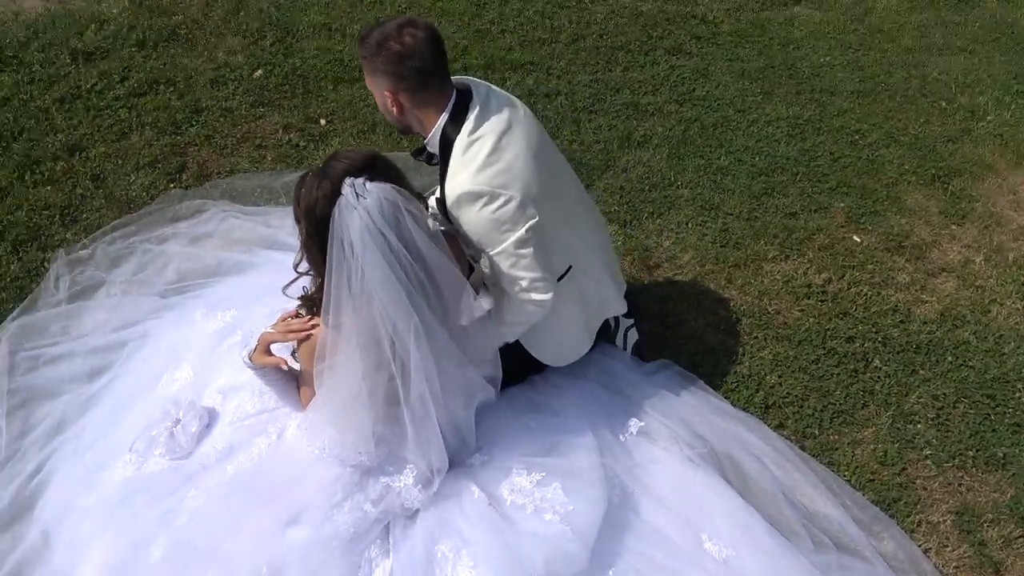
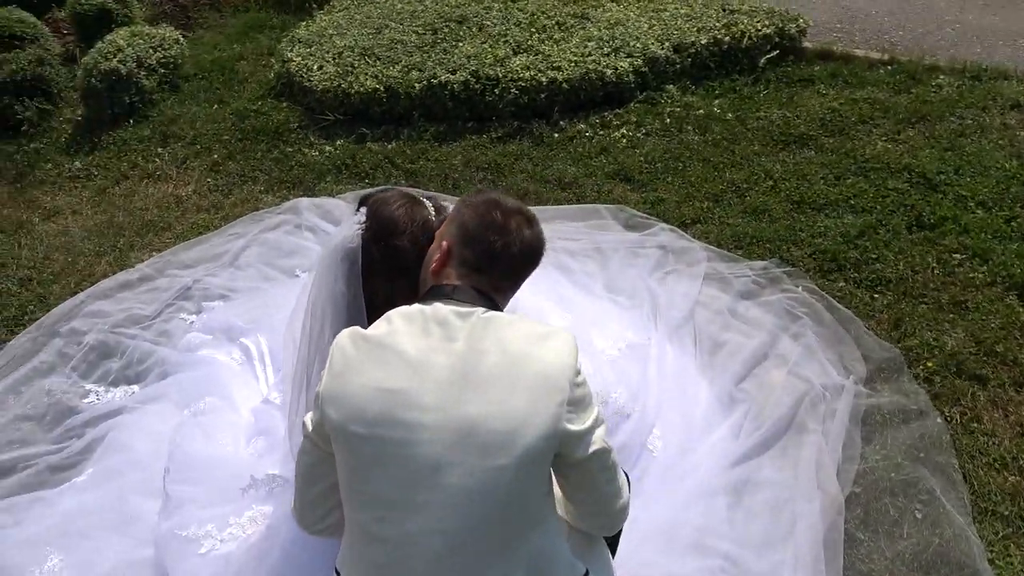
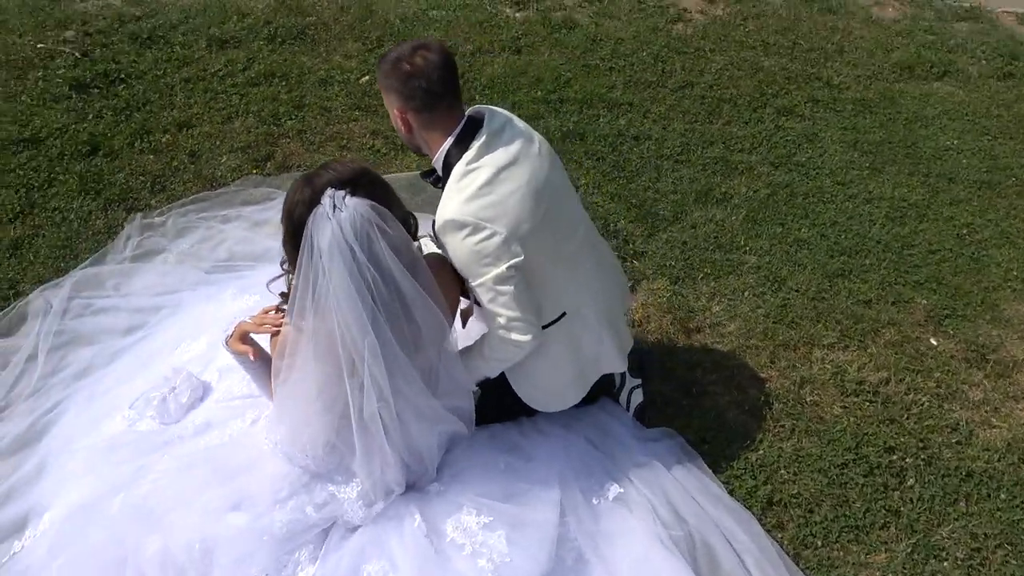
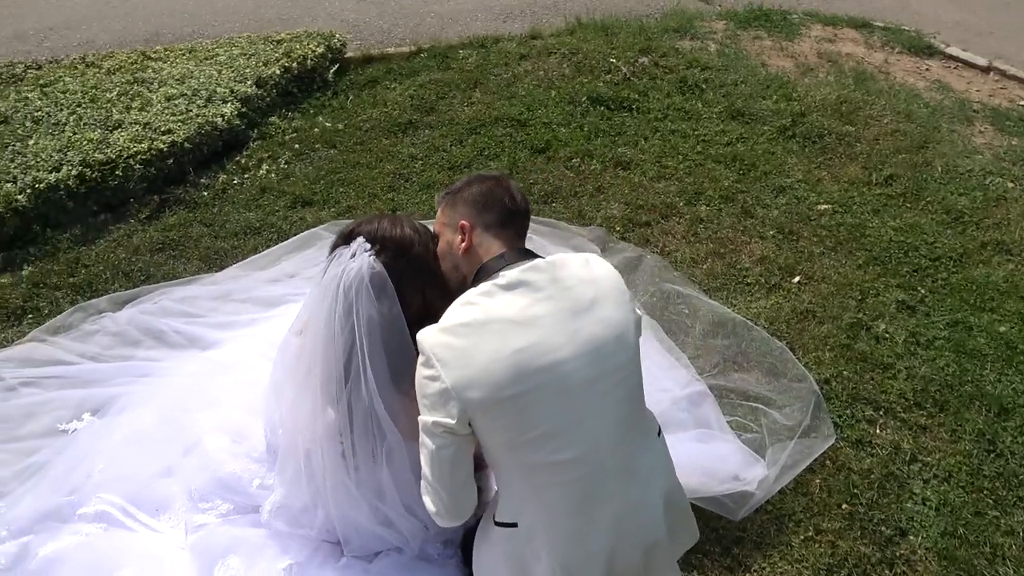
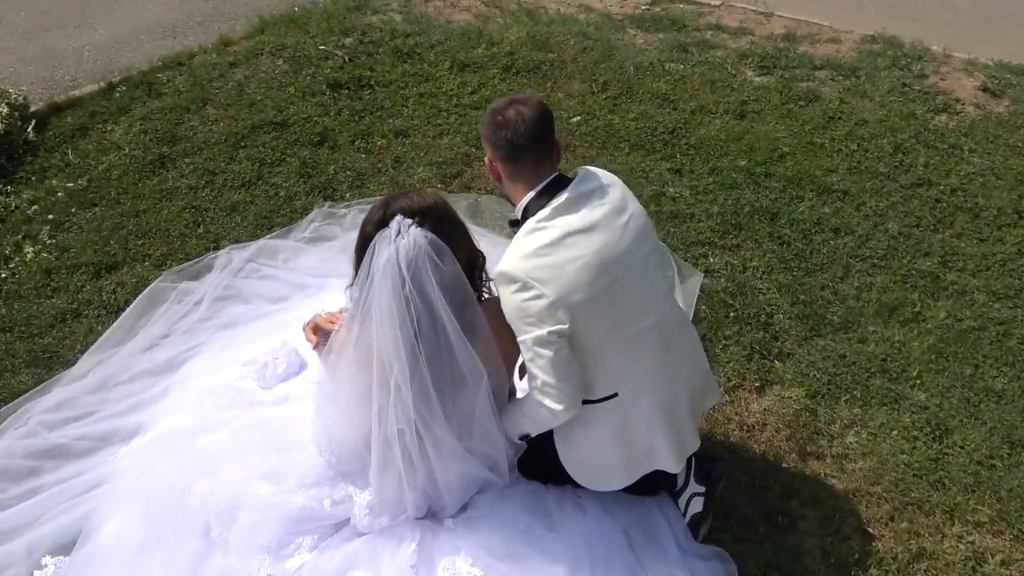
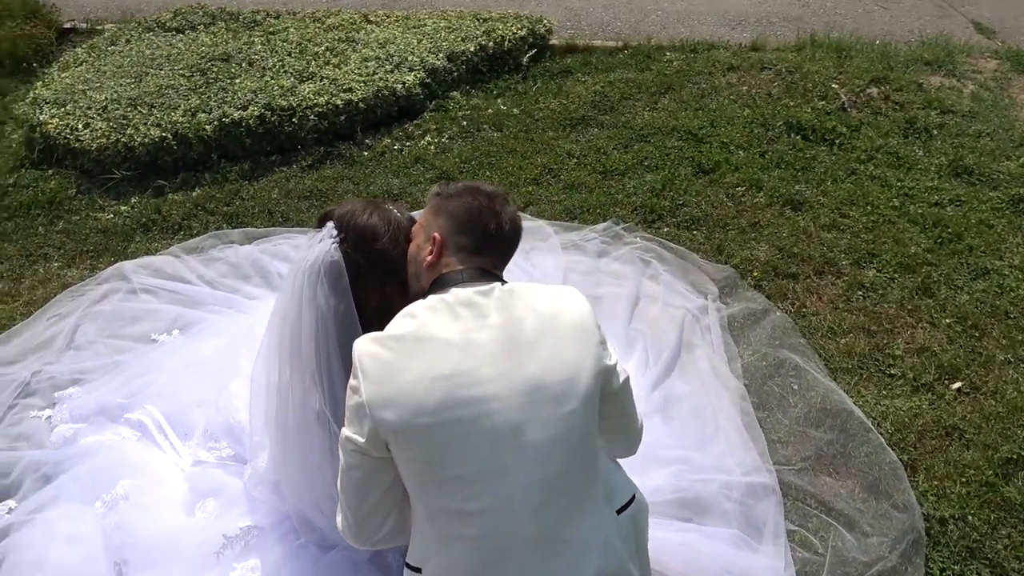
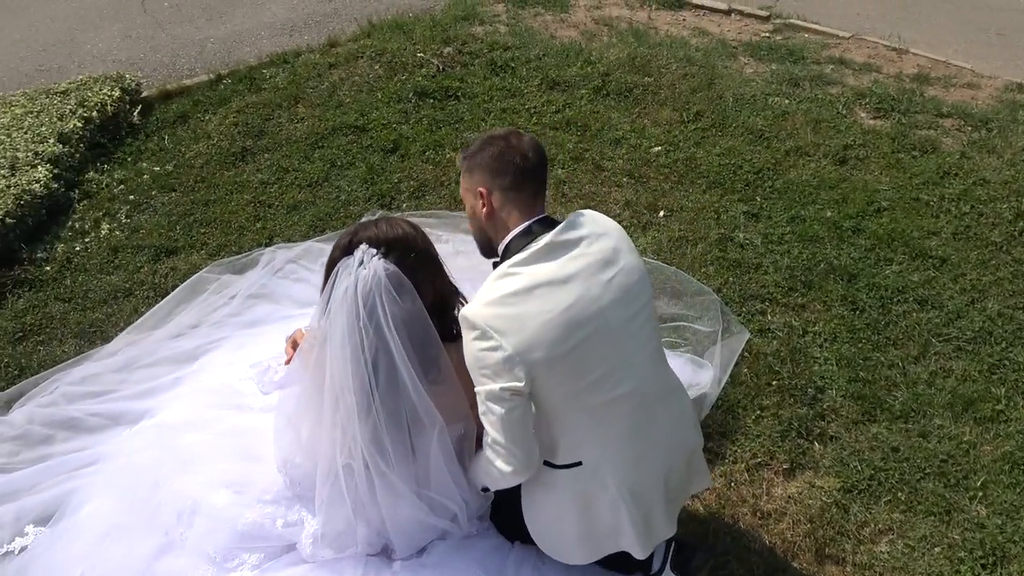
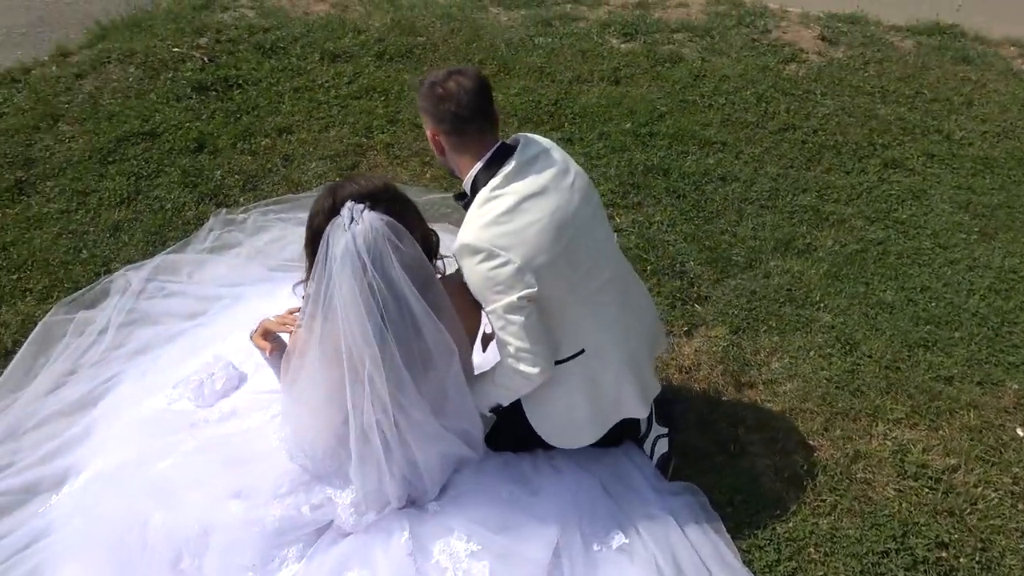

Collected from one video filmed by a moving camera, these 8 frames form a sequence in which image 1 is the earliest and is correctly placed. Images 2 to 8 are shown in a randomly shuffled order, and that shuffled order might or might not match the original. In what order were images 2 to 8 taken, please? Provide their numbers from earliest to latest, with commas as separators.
3, 8, 5, 7, 4, 6, 2
